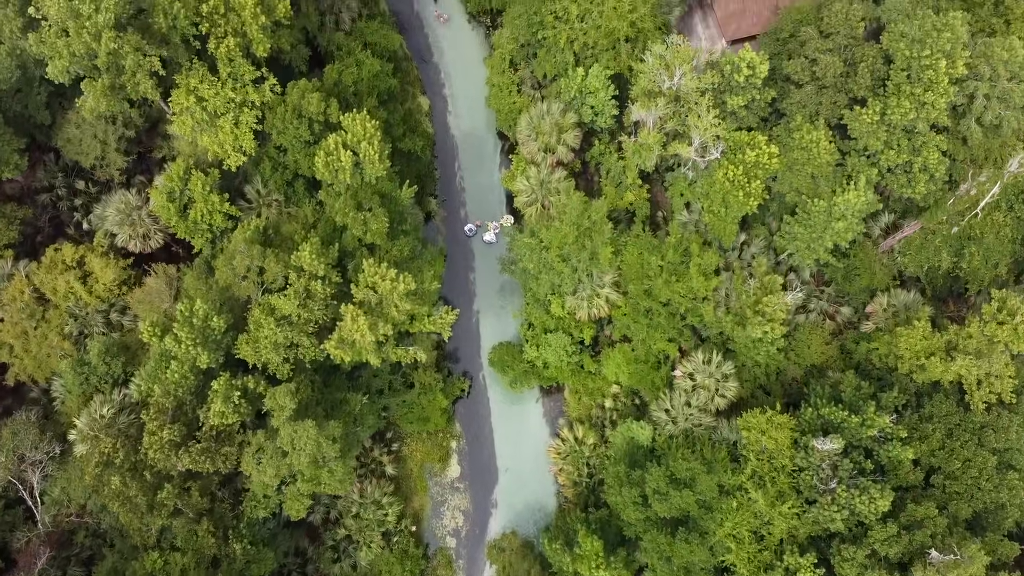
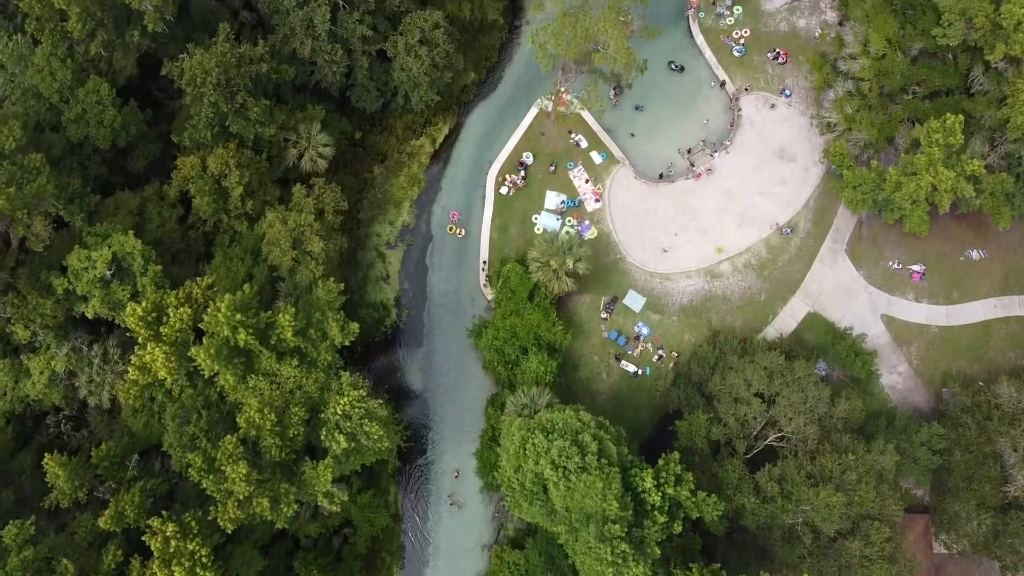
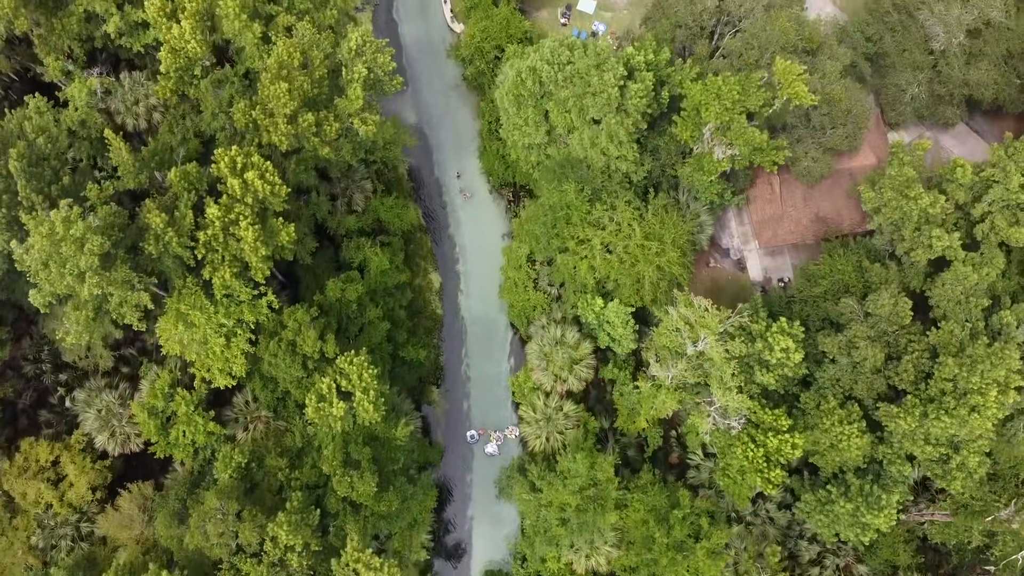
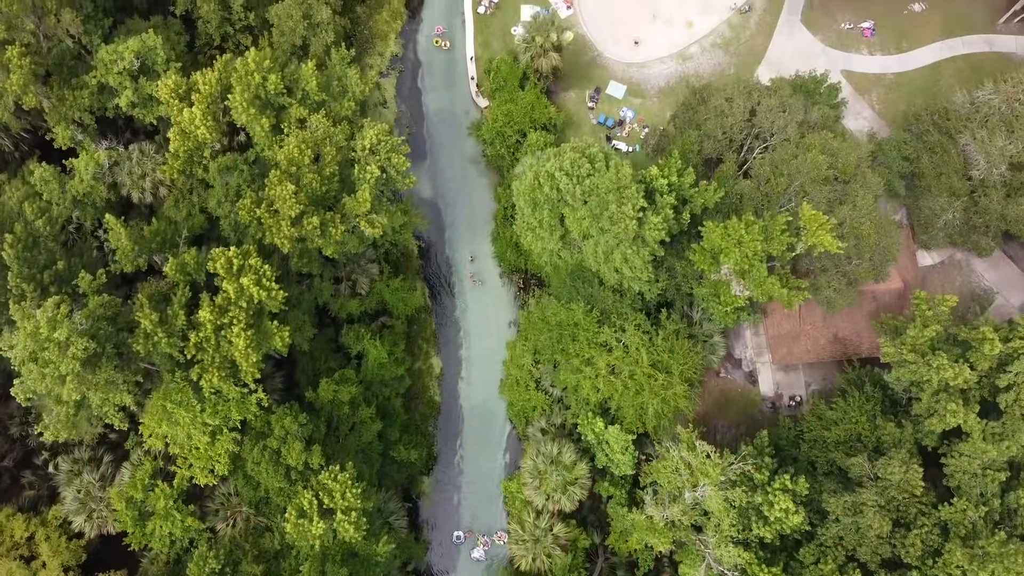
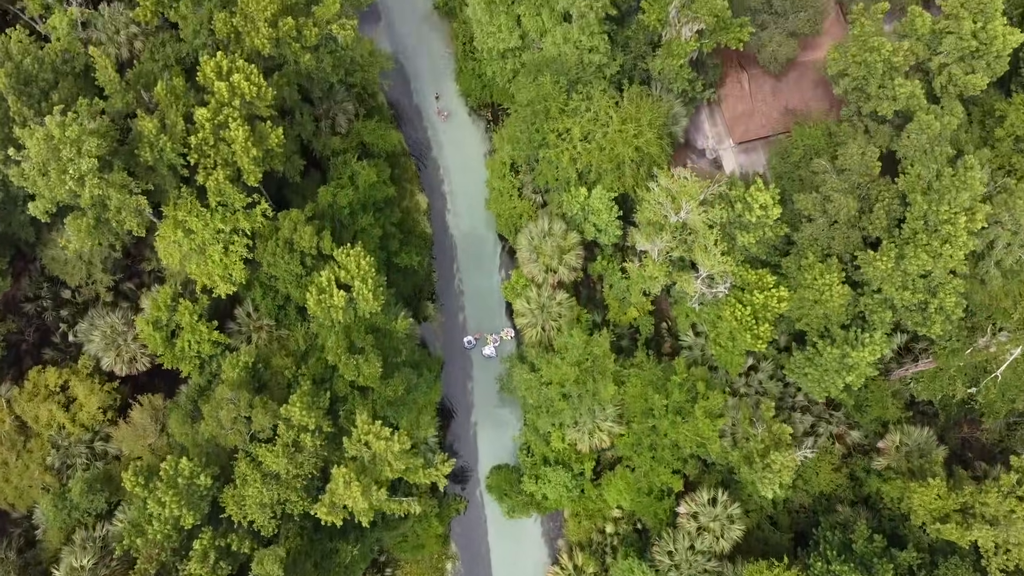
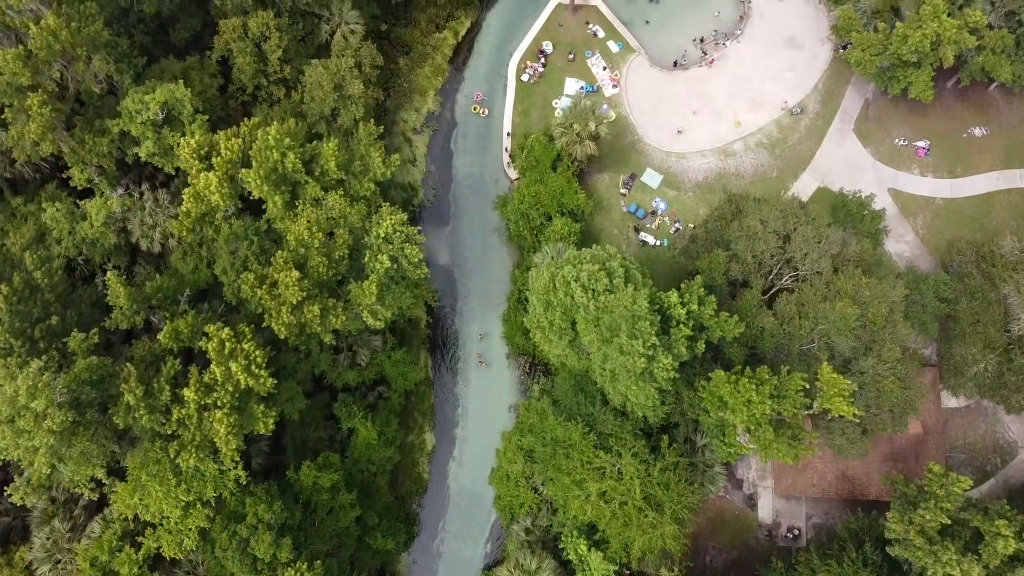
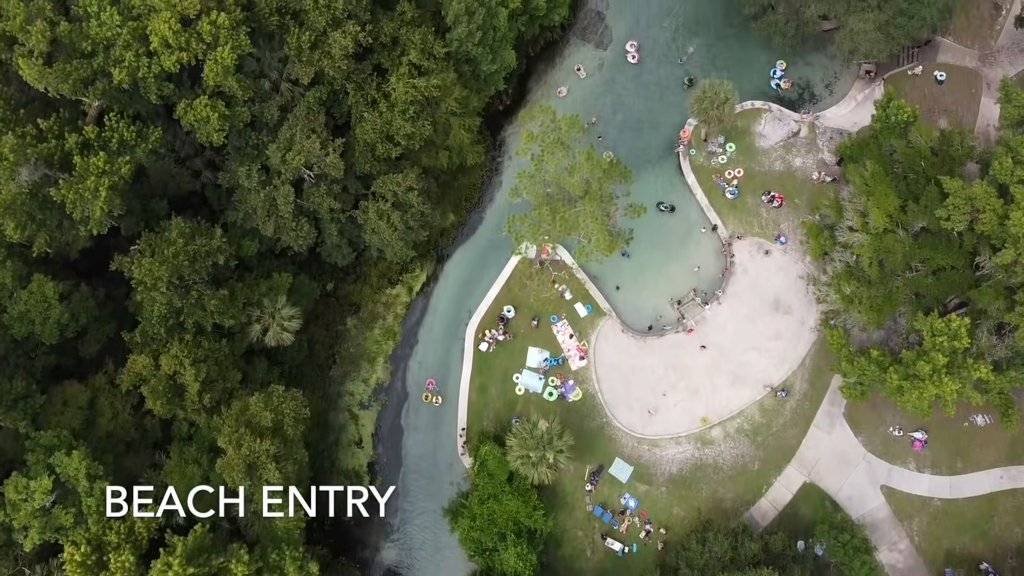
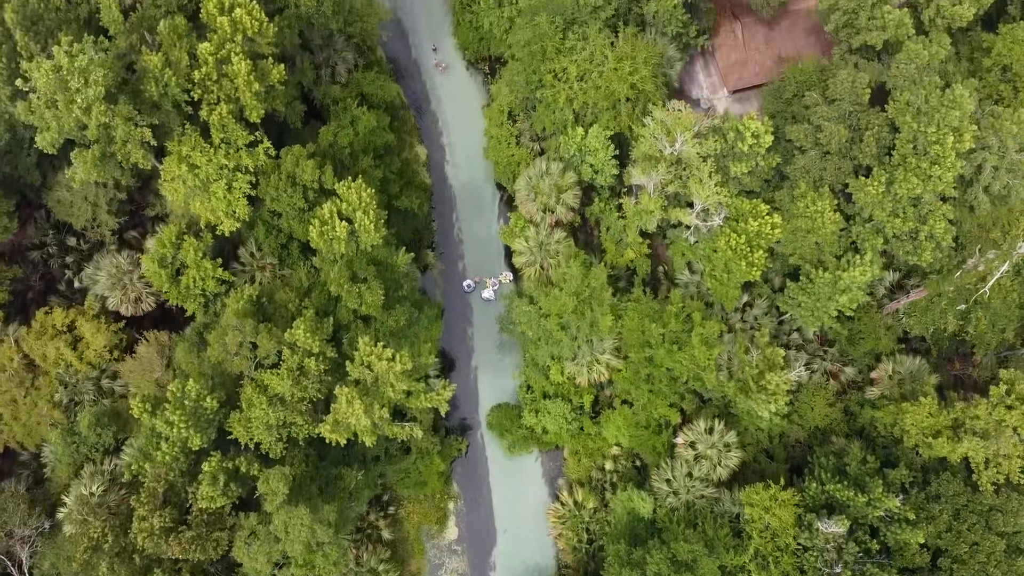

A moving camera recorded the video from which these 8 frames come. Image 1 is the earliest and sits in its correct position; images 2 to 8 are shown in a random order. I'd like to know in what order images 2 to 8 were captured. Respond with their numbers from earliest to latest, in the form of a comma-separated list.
8, 5, 3, 4, 6, 2, 7
